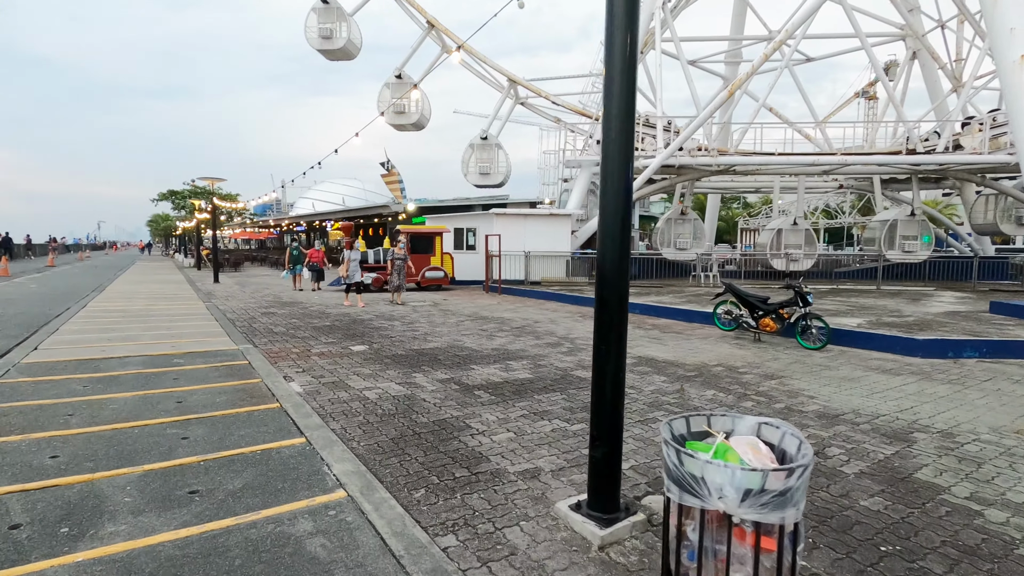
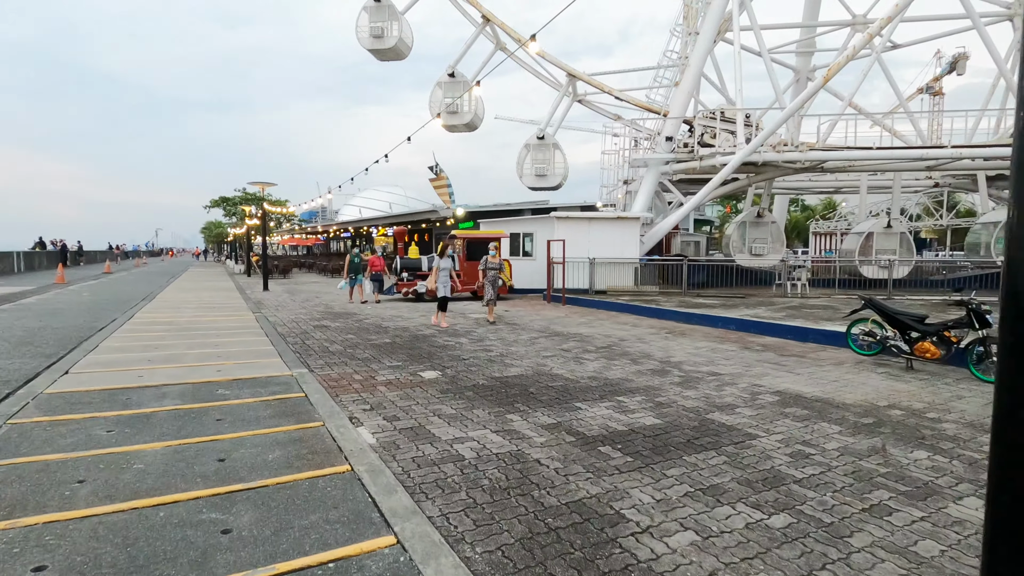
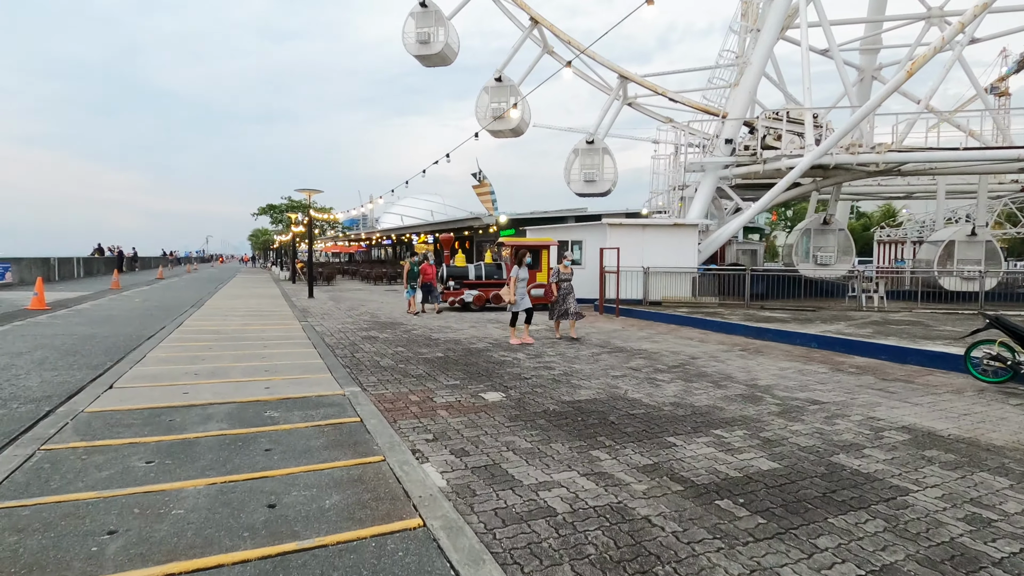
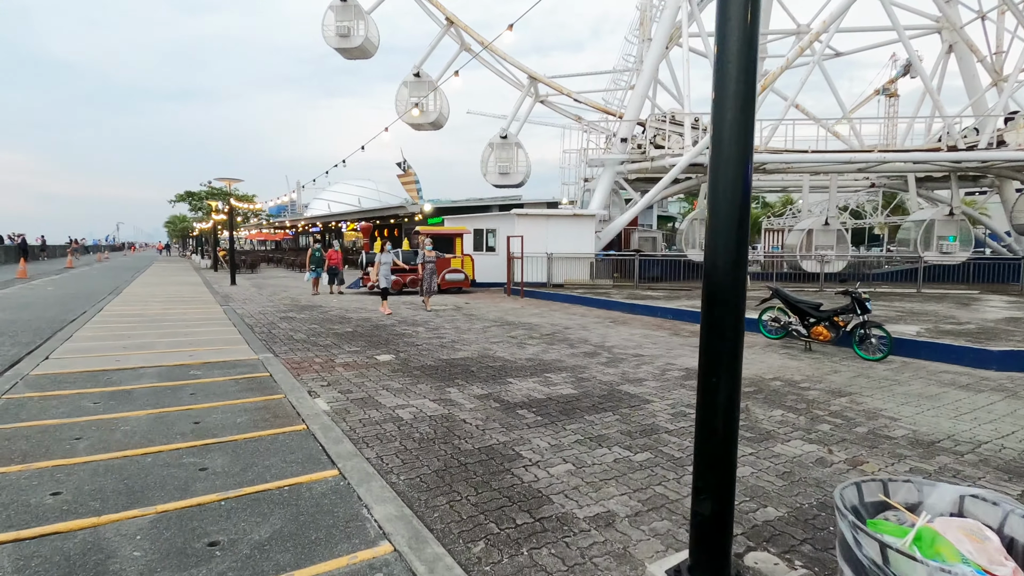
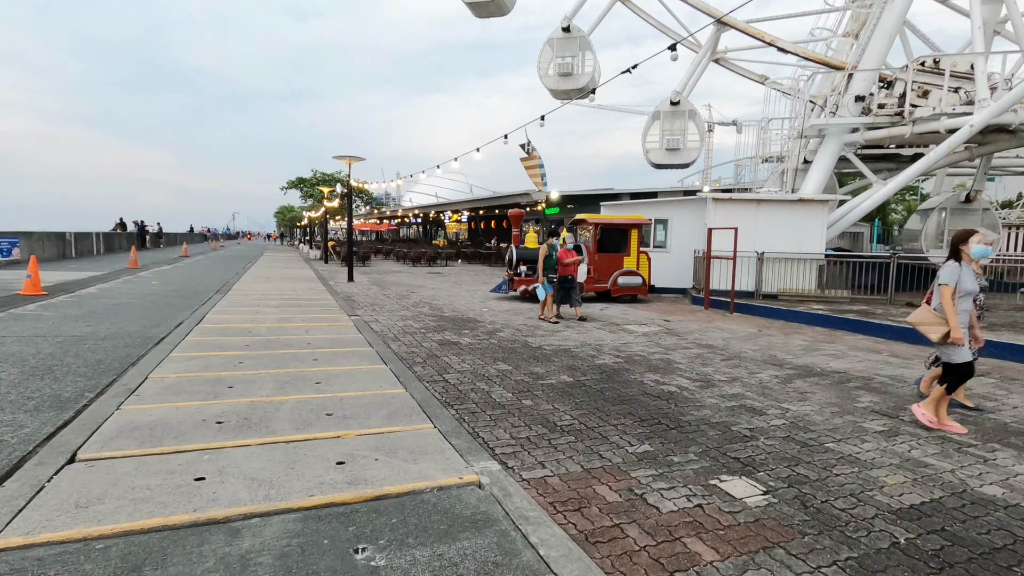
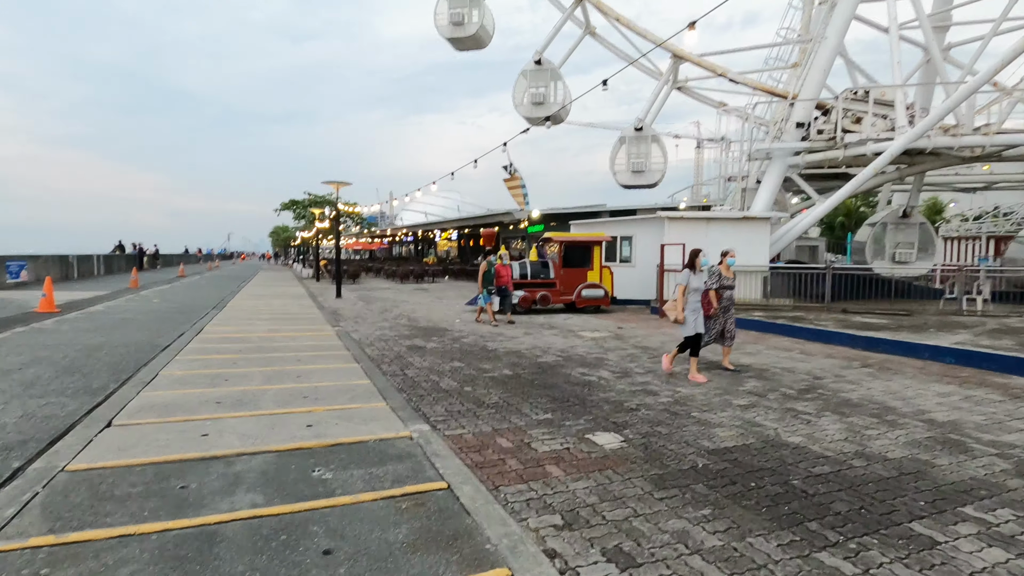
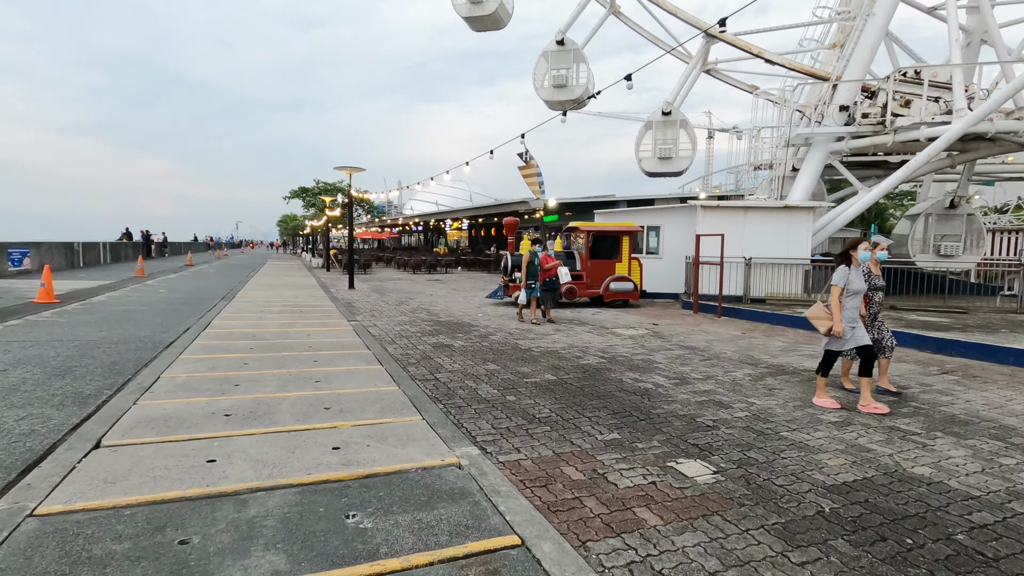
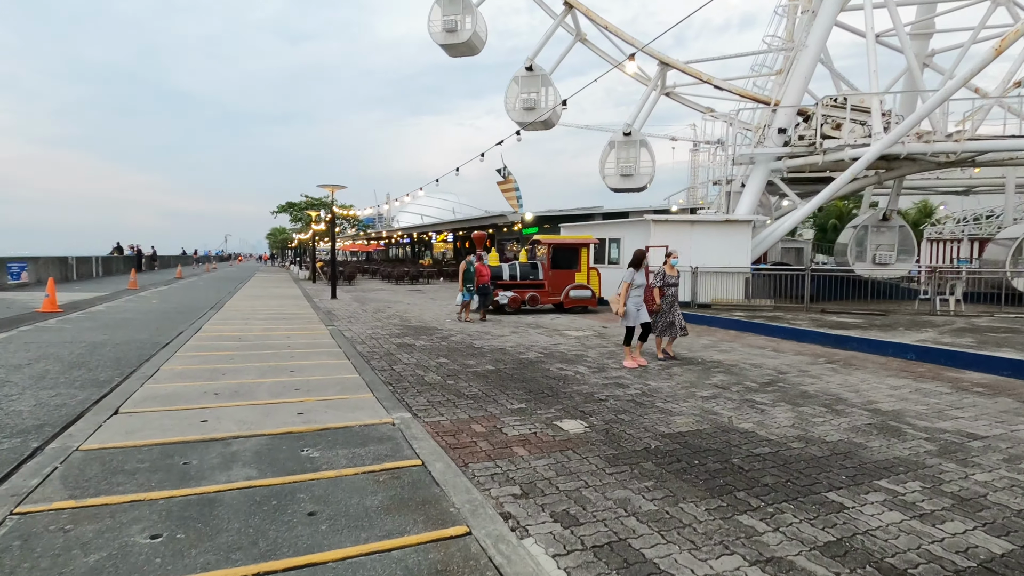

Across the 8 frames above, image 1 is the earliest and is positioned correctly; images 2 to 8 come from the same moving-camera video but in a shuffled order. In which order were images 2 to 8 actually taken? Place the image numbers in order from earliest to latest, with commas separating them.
4, 2, 3, 8, 6, 7, 5
